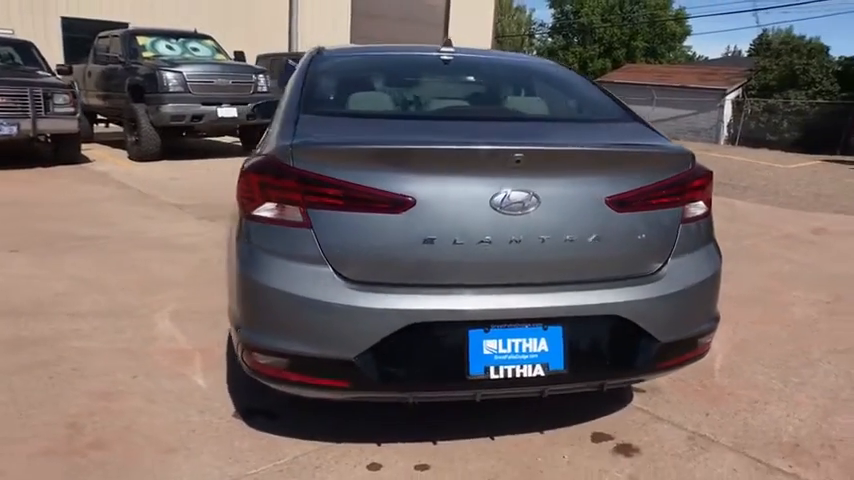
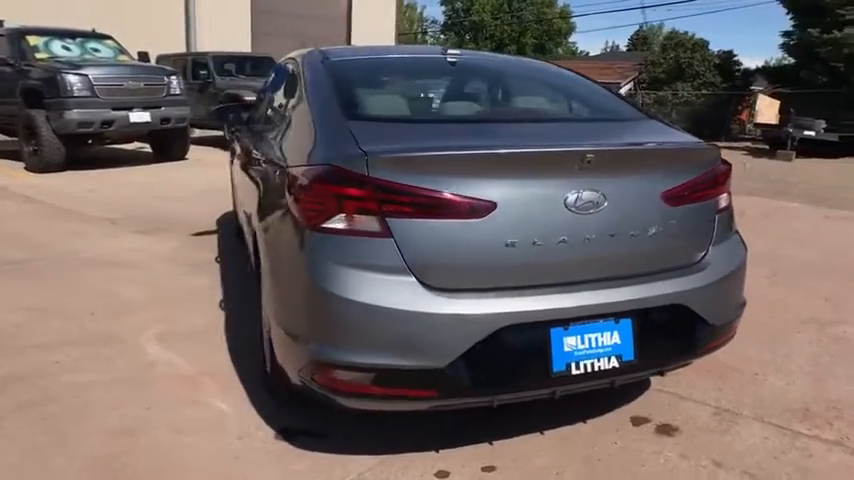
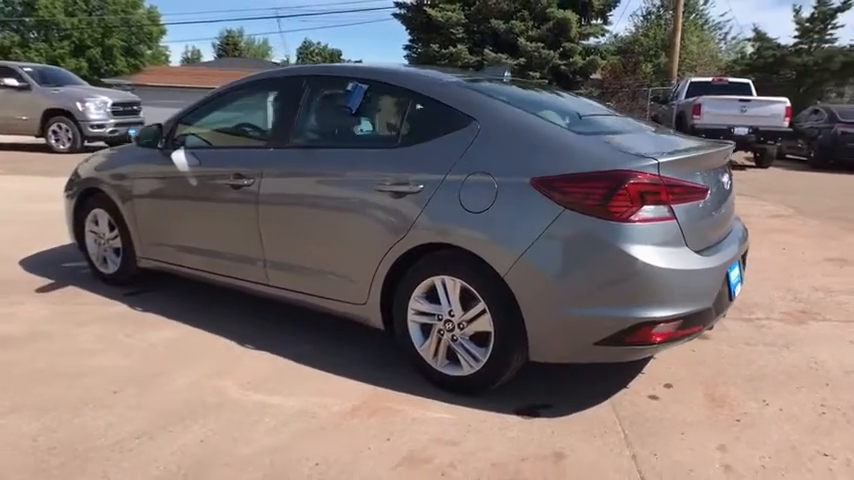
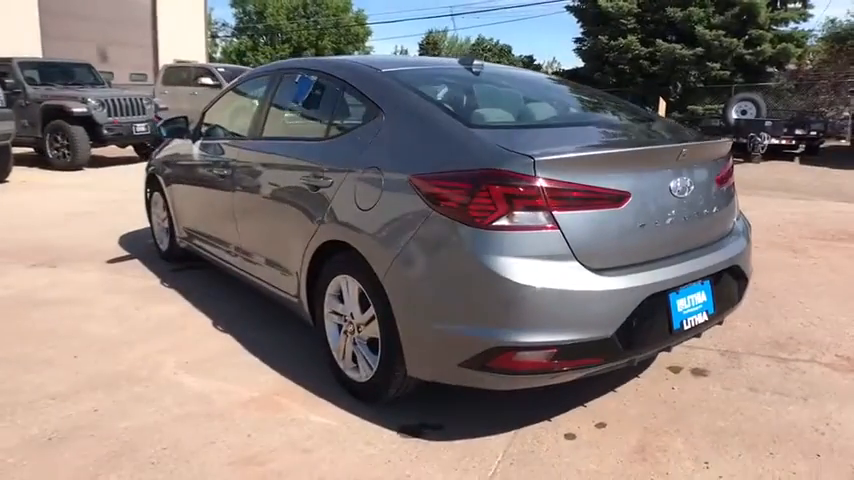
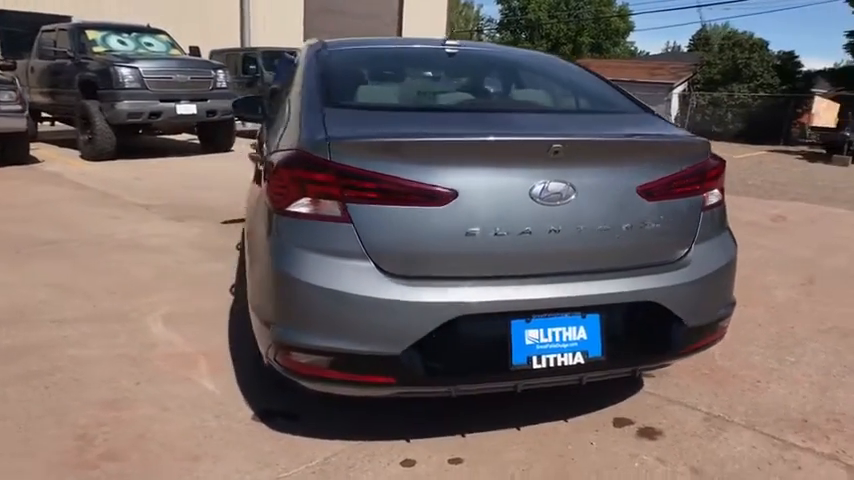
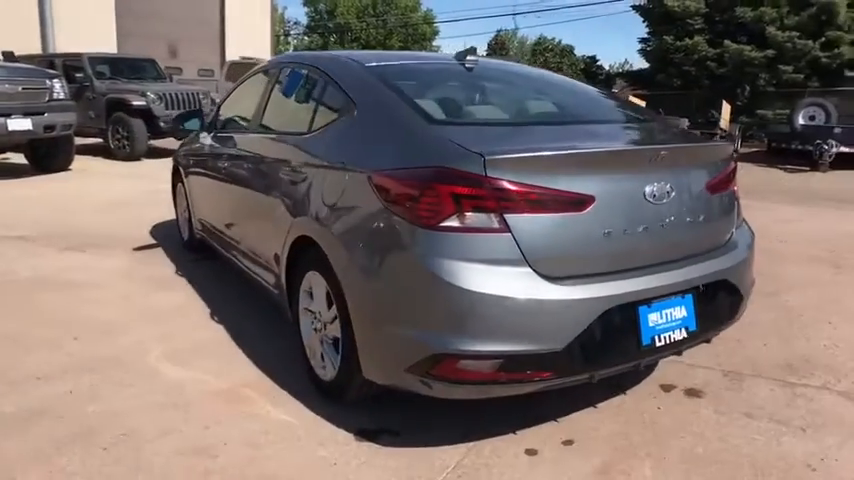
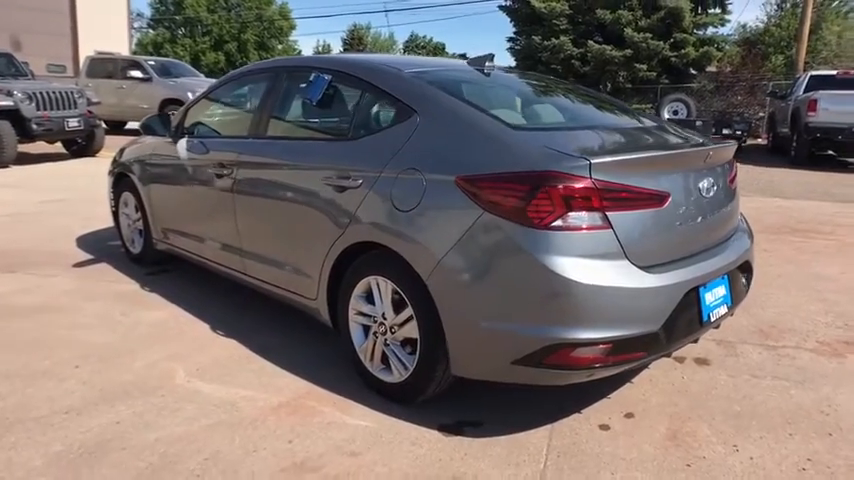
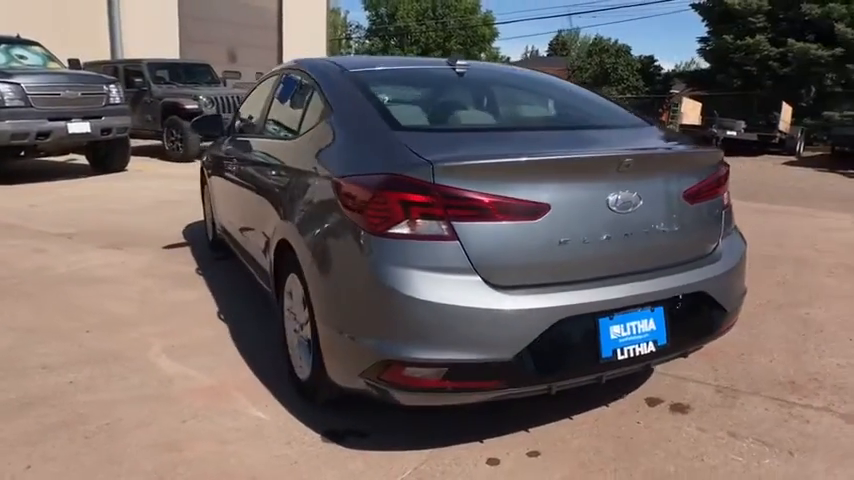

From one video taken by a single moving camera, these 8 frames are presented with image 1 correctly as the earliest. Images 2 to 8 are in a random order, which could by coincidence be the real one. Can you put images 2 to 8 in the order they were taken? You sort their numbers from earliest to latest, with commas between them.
5, 2, 8, 6, 4, 7, 3
